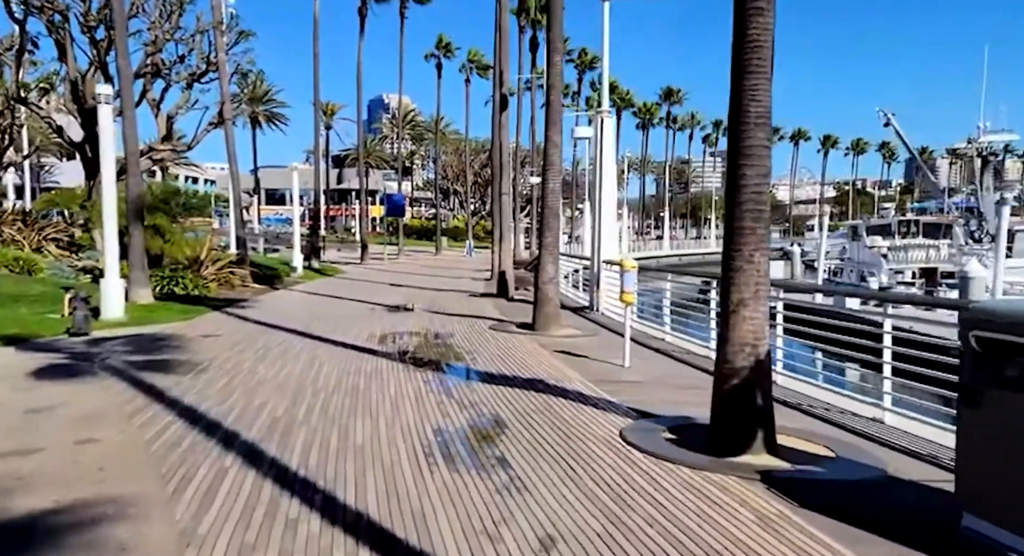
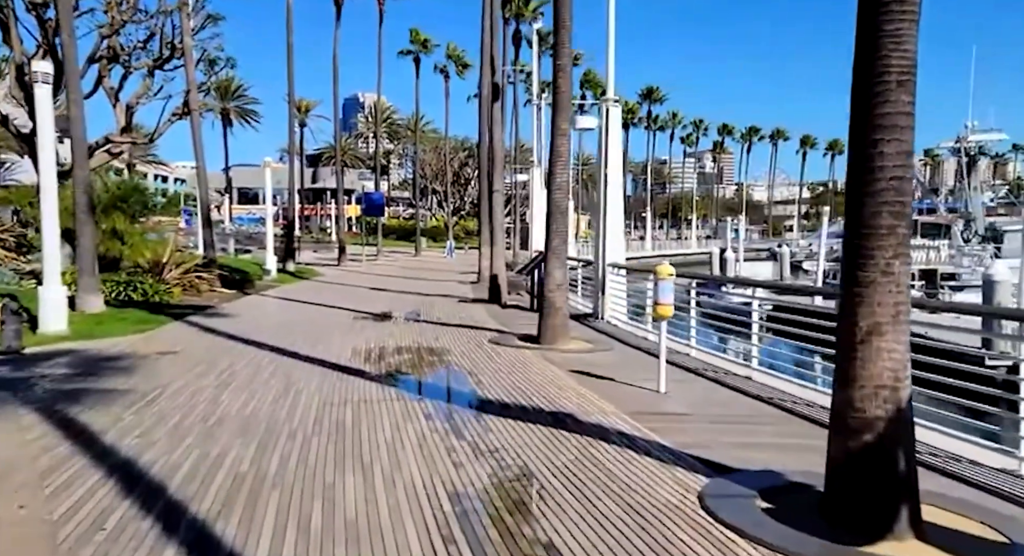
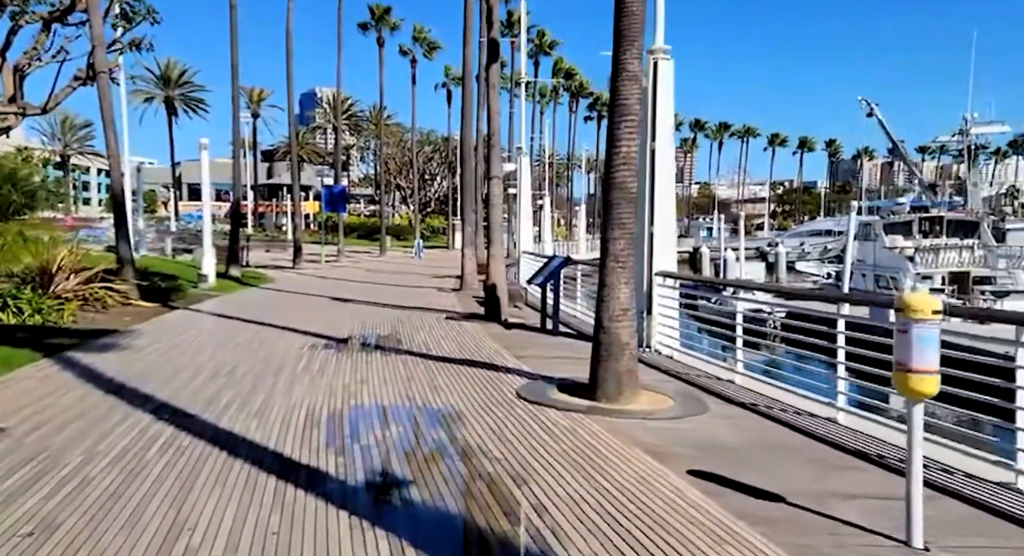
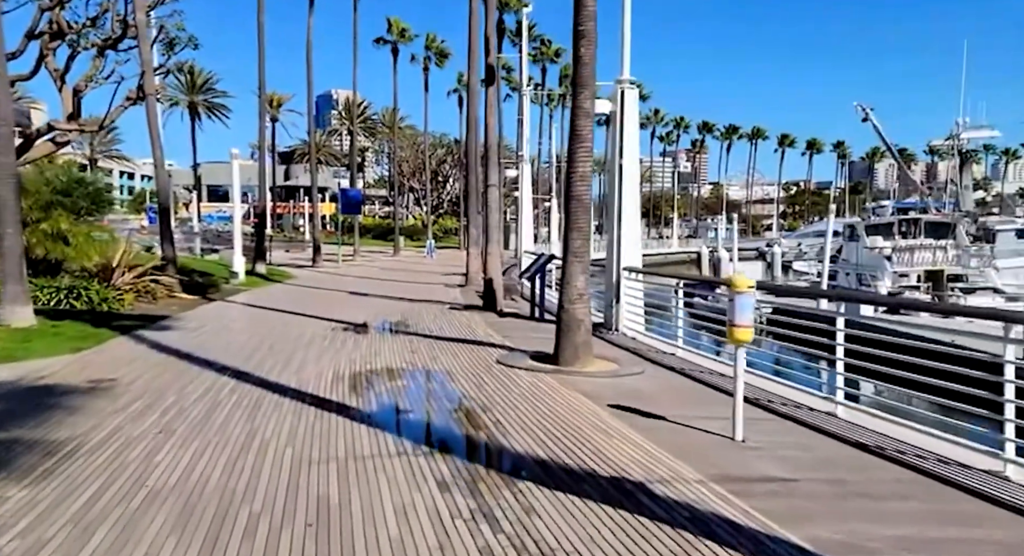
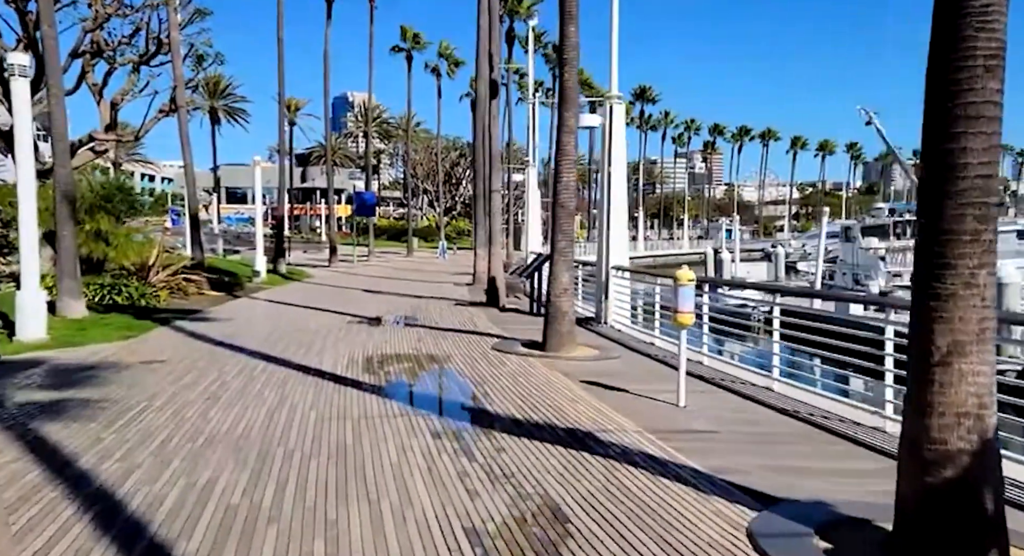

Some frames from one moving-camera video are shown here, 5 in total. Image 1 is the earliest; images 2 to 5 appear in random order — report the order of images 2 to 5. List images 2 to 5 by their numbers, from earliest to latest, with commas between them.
2, 5, 4, 3
